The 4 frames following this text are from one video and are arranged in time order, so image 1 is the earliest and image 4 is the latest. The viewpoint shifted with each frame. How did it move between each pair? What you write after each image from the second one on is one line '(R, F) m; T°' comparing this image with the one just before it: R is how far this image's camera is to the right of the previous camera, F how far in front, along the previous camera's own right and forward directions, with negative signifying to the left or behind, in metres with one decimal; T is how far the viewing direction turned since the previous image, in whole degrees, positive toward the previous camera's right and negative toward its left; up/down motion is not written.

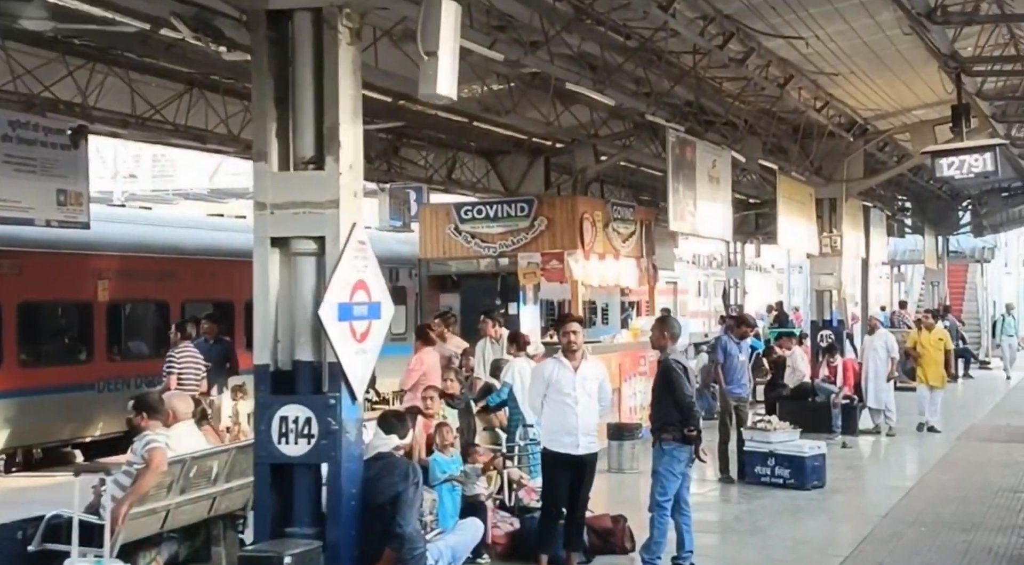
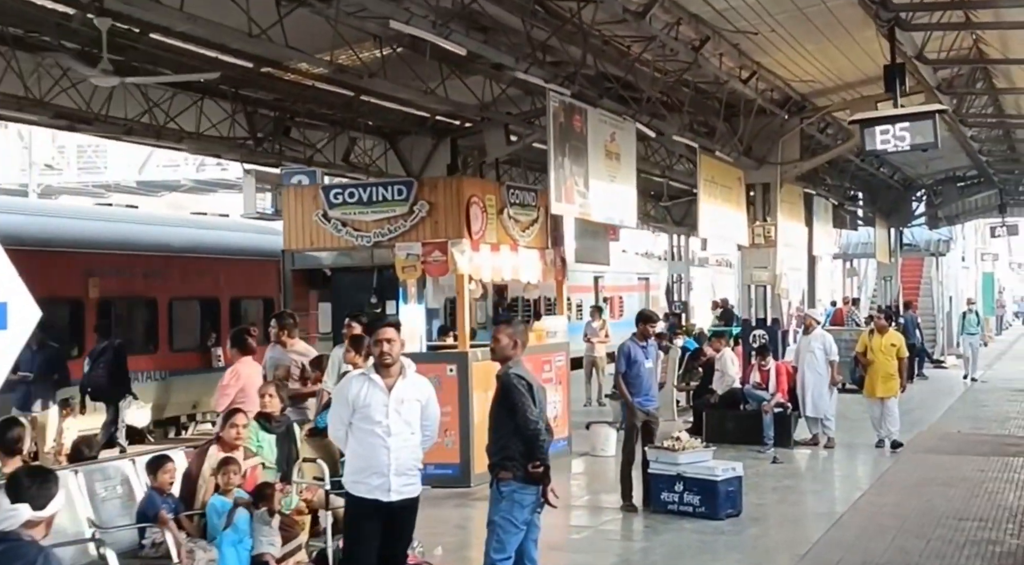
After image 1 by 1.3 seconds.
(+0.9, +1.8) m; +2°
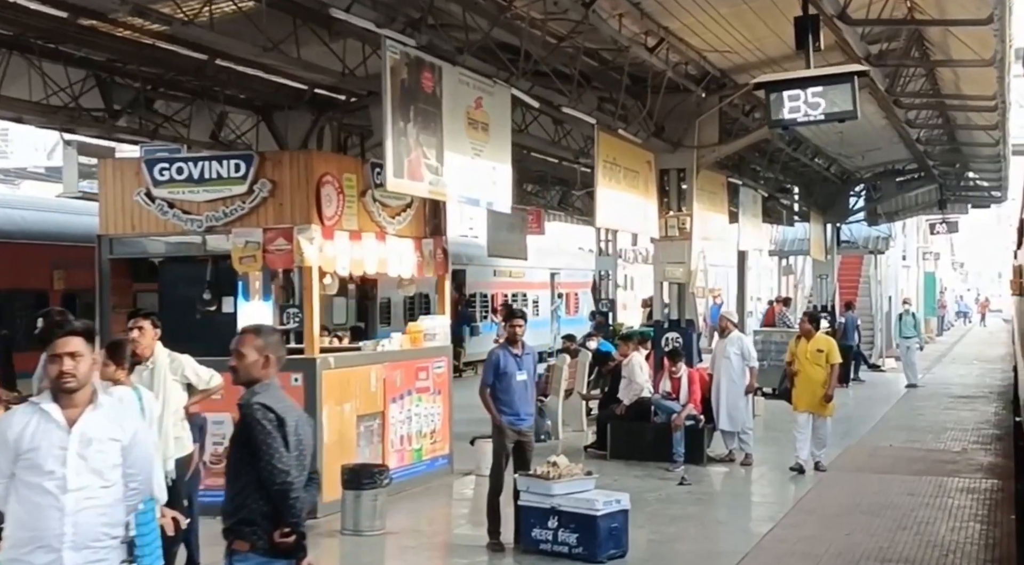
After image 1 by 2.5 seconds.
(+0.8, +1.7) m; +2°
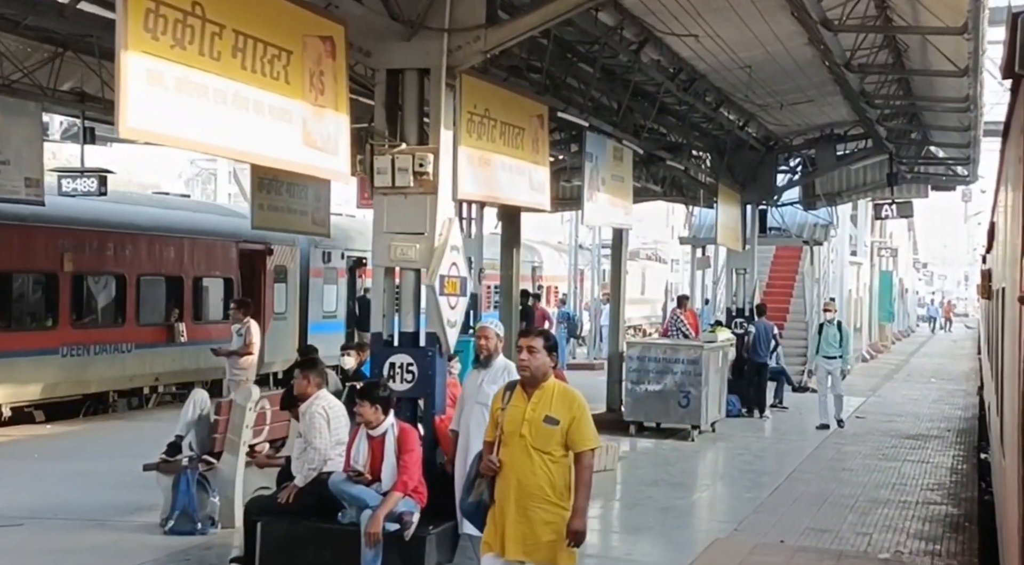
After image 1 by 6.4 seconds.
(+2.5, +6.2) m; +2°
